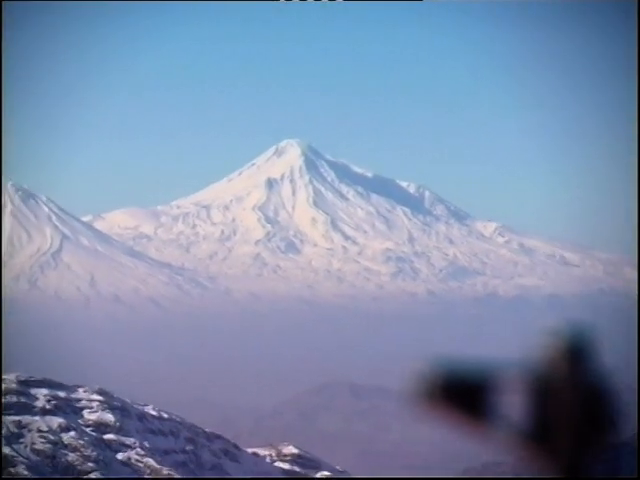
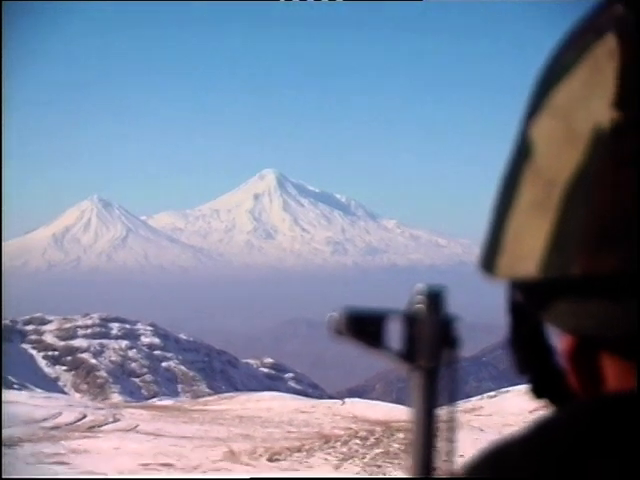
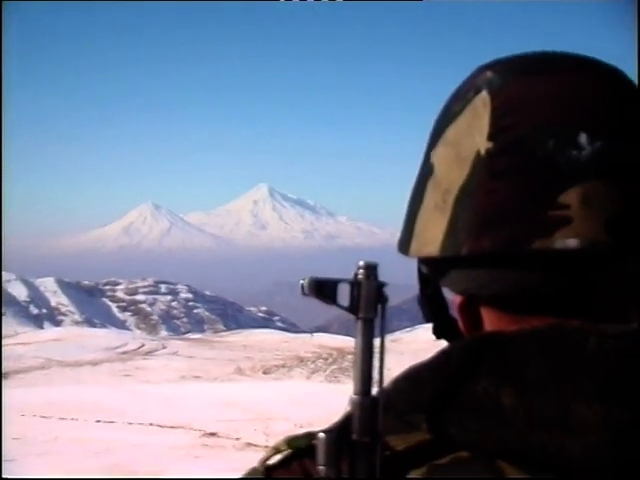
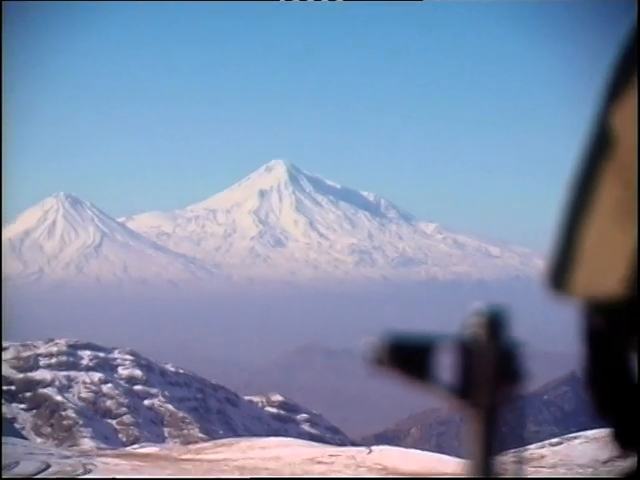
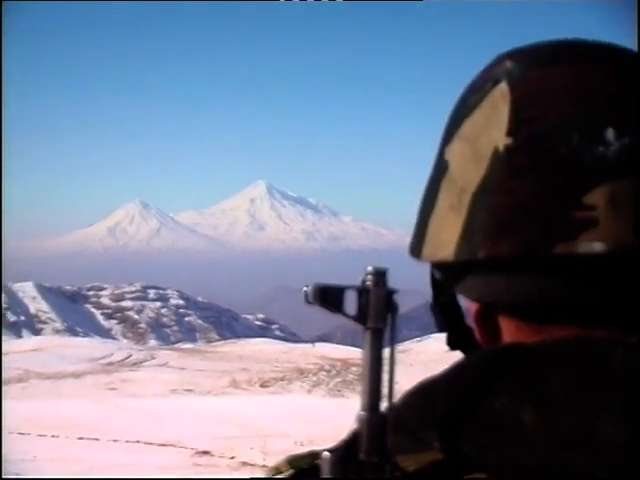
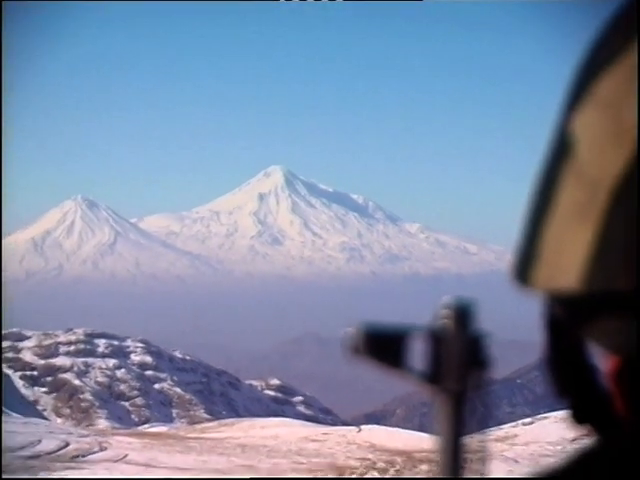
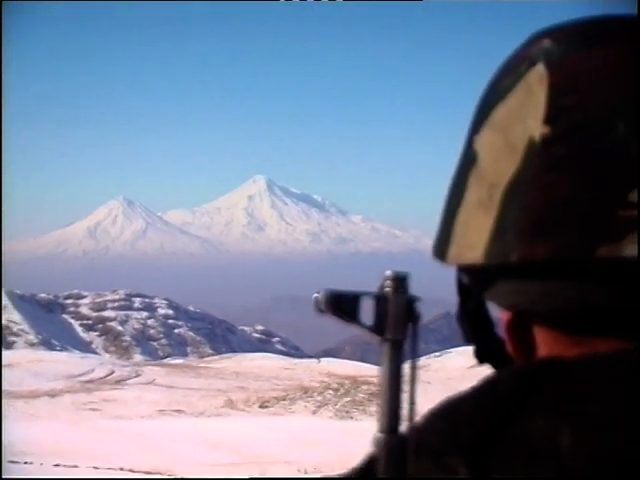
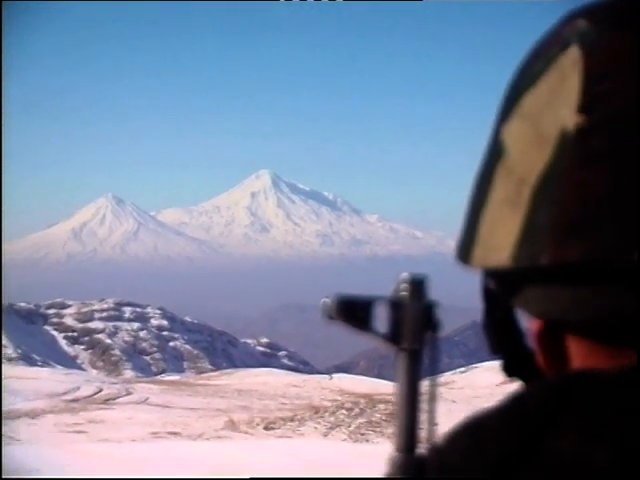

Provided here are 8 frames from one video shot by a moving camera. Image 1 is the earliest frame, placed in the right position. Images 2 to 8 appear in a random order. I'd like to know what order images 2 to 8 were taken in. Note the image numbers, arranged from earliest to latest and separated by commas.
4, 6, 2, 8, 7, 5, 3
